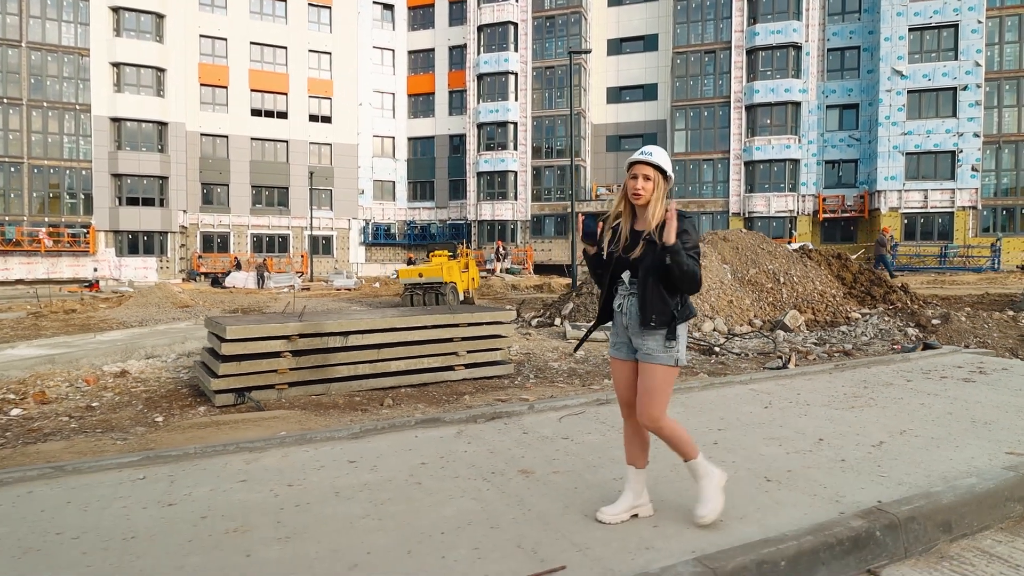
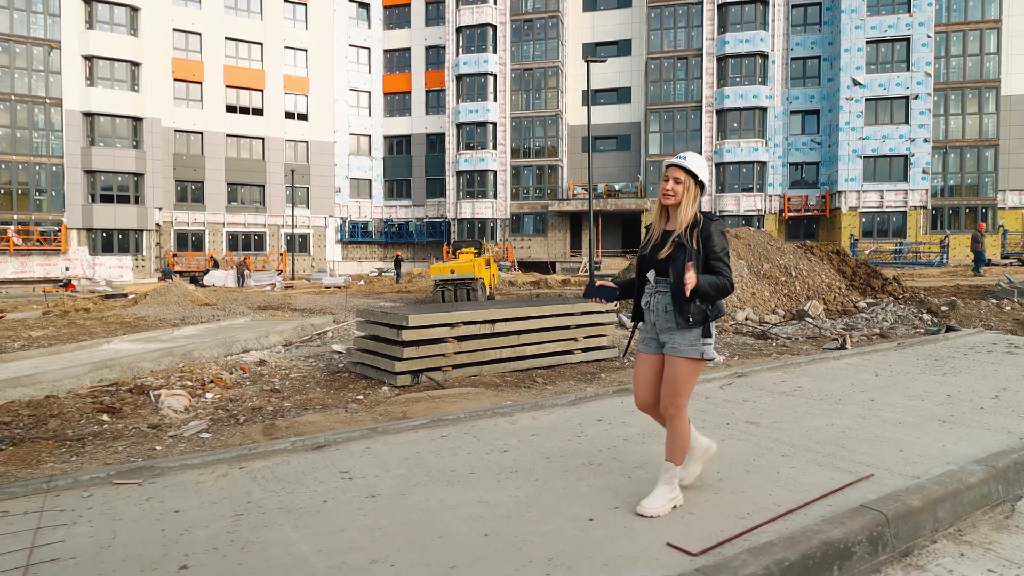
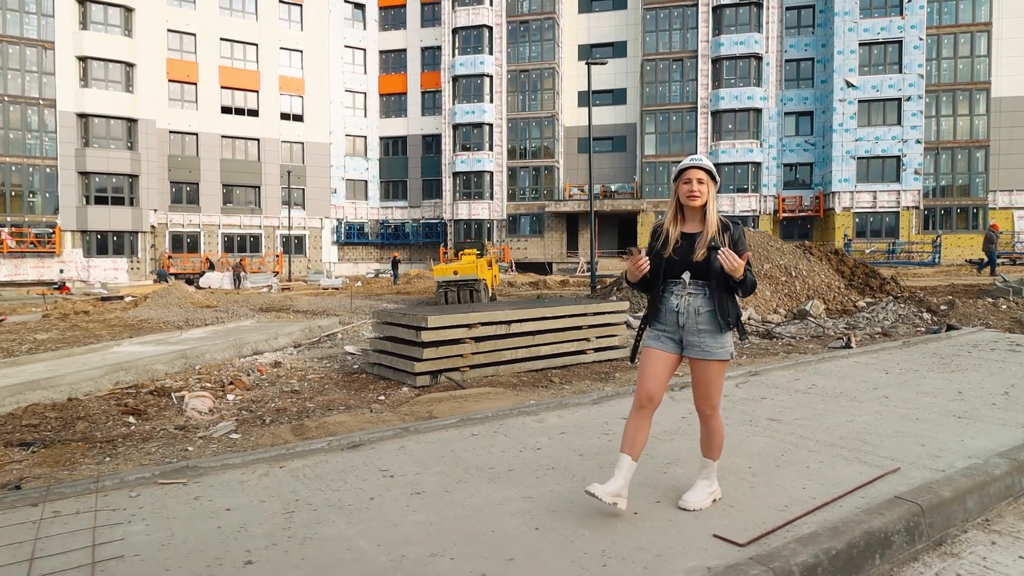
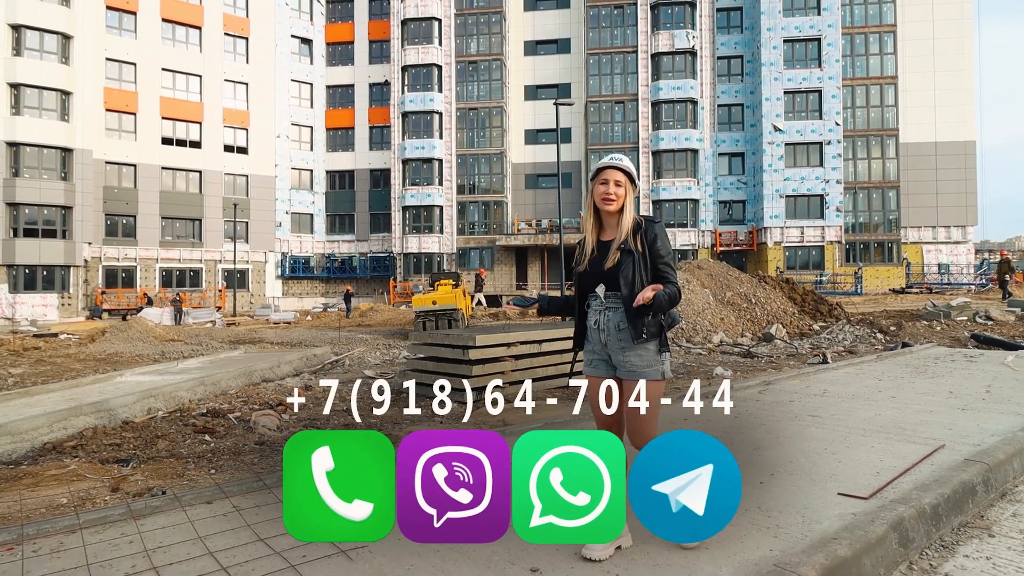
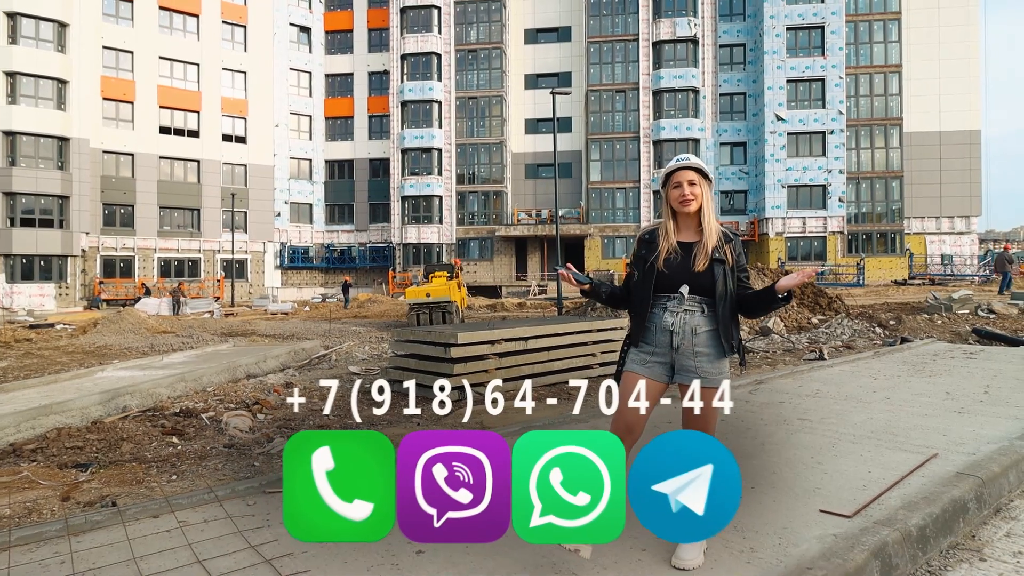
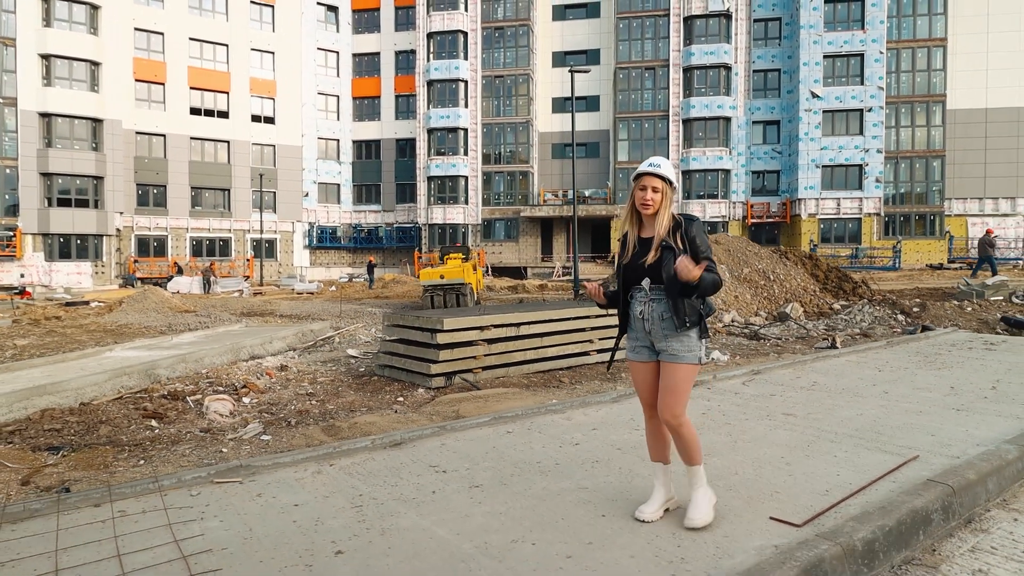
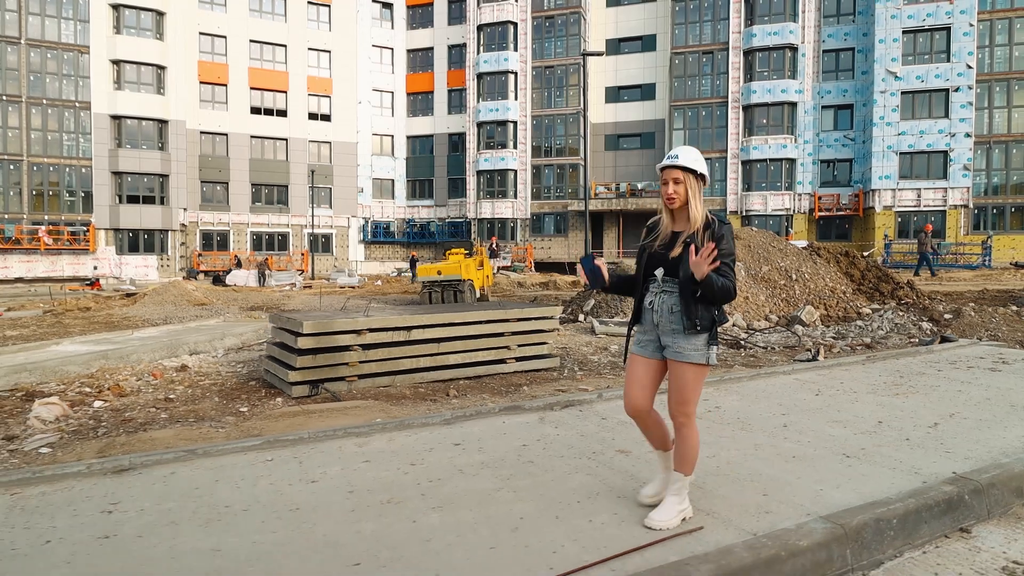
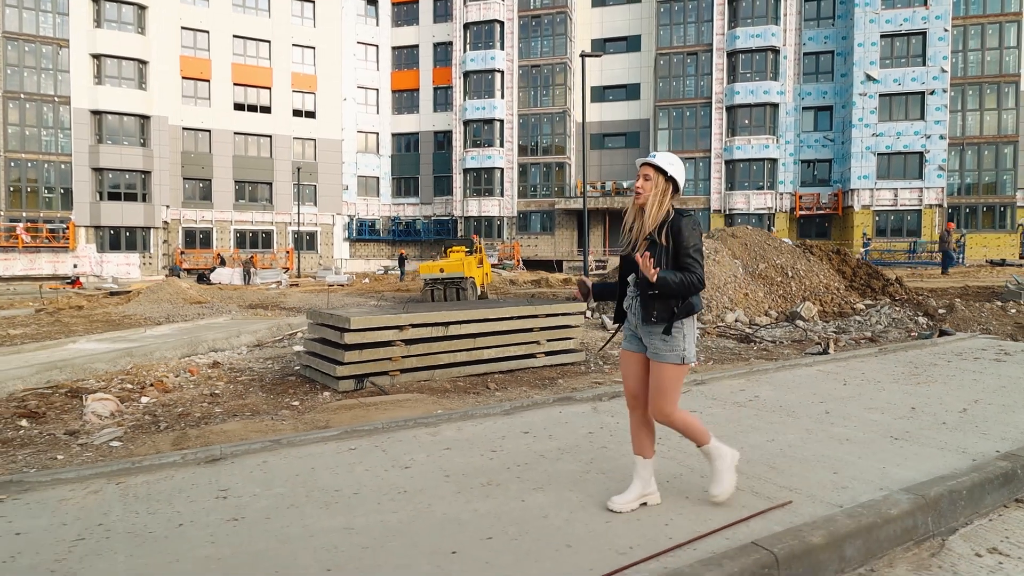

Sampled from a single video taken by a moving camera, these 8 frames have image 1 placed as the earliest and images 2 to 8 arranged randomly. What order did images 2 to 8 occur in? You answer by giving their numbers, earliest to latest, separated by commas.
7, 8, 2, 3, 6, 5, 4
